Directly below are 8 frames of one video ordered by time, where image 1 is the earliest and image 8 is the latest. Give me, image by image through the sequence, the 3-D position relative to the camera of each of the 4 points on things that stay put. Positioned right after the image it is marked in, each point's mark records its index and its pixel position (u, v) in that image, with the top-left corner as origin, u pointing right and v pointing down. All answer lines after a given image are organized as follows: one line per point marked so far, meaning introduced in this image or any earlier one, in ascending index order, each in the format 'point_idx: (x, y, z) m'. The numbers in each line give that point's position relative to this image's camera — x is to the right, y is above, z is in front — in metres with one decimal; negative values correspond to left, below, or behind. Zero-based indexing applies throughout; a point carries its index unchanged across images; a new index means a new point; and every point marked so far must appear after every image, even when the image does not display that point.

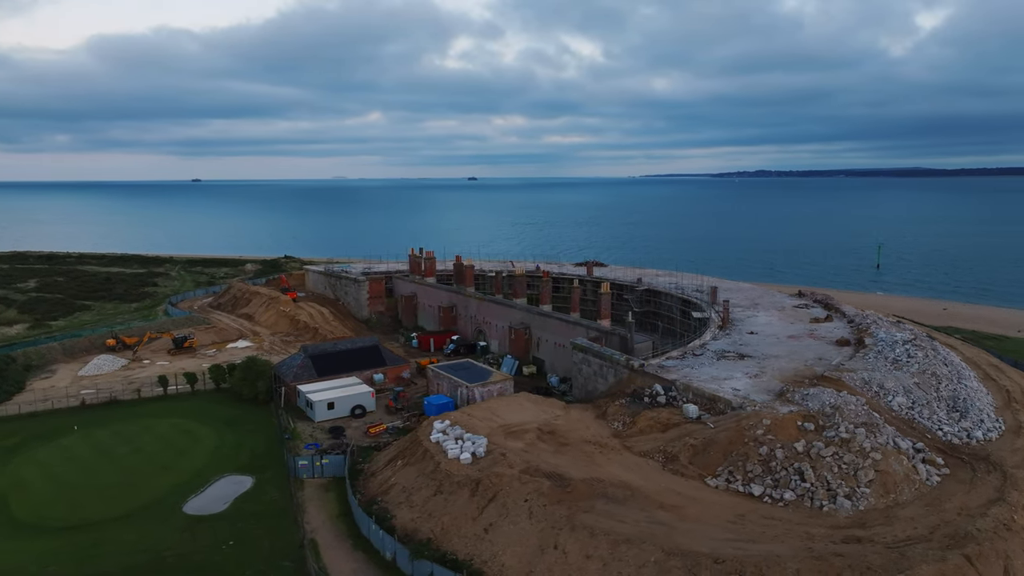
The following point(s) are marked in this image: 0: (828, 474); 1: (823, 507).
0: (+8.2, -4.8, +18.4) m
1: (+7.8, -5.4, +17.7) m
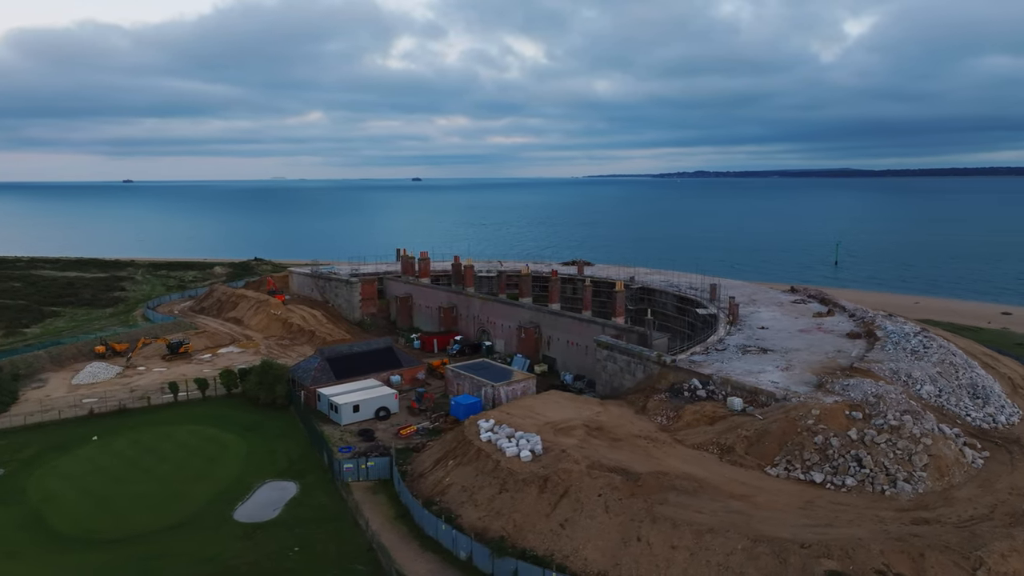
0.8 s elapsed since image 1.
0: (+10.1, -4.7, +19.3) m
1: (+9.7, -5.3, +18.5) m
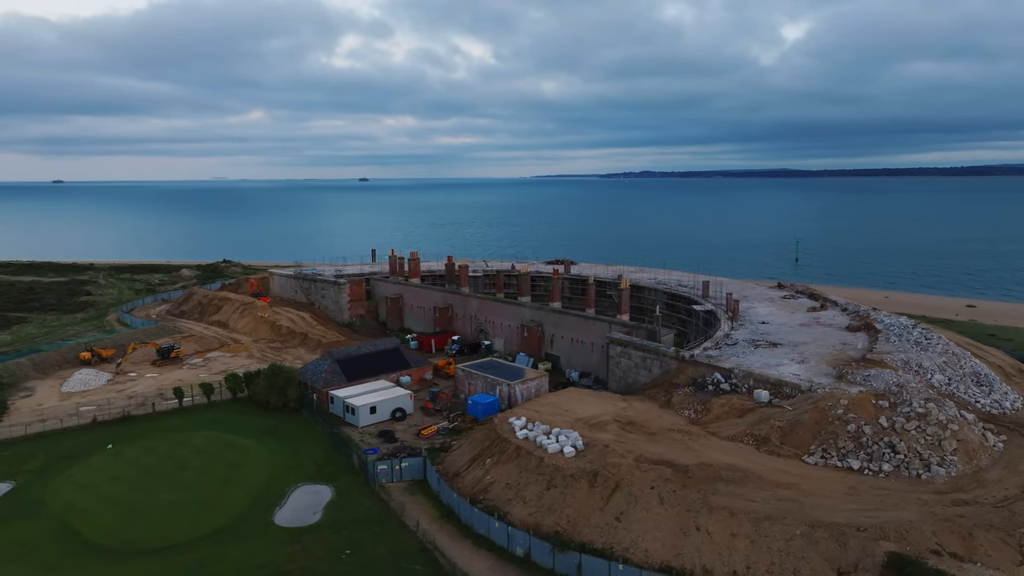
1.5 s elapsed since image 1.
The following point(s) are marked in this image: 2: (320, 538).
0: (+11.5, -4.5, +20.2) m
1: (+11.2, -5.1, +19.4) m
2: (-5.3, -7.0, +19.9) m
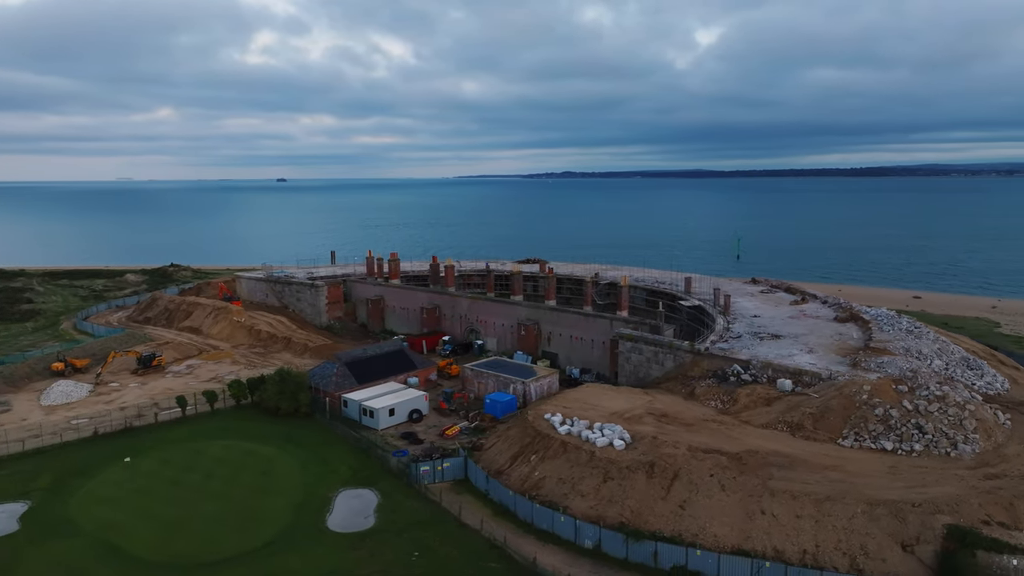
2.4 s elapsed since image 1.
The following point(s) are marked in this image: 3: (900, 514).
0: (+13.2, -4.2, +21.8) m
1: (+12.9, -4.9, +20.9) m
2: (-3.6, -7.0, +19.7) m
3: (+9.8, -5.7, +18.0) m
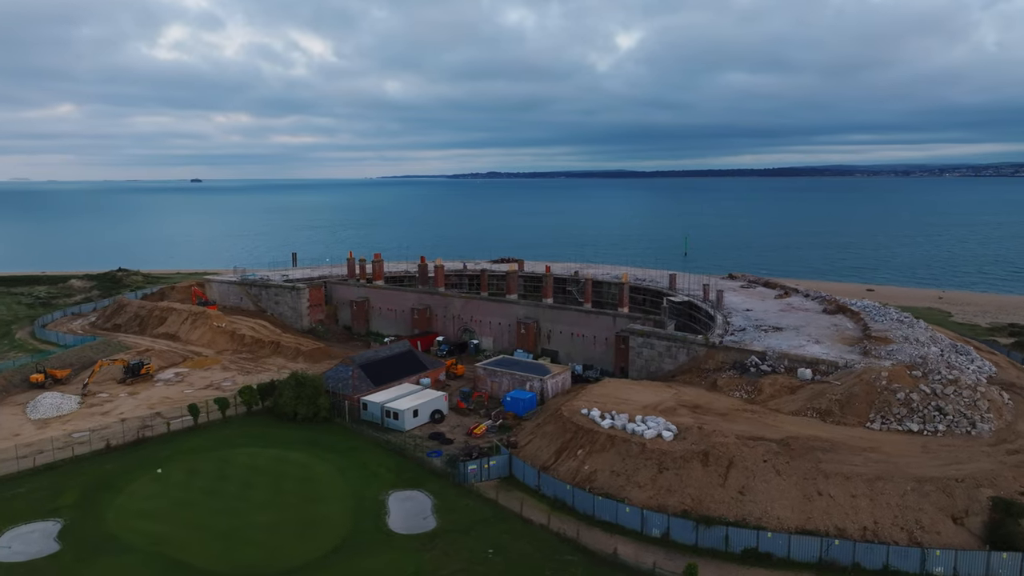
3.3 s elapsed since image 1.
0: (+14.7, -3.9, +23.5) m
1: (+14.6, -4.6, +22.6) m
2: (-1.6, -7.0, +19.6) m
3: (+11.8, -5.5, +19.4) m
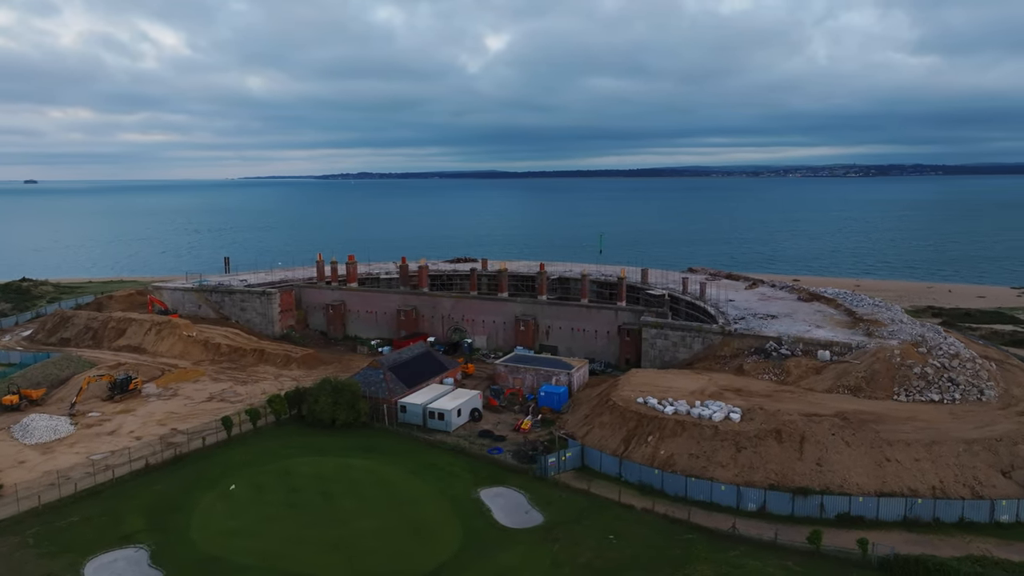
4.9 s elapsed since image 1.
0: (+17.0, -3.4, +26.7) m
1: (+17.0, -4.0, +25.8) m
2: (+1.6, -6.8, +20.1) m
3: (+14.9, -5.0, +22.1) m
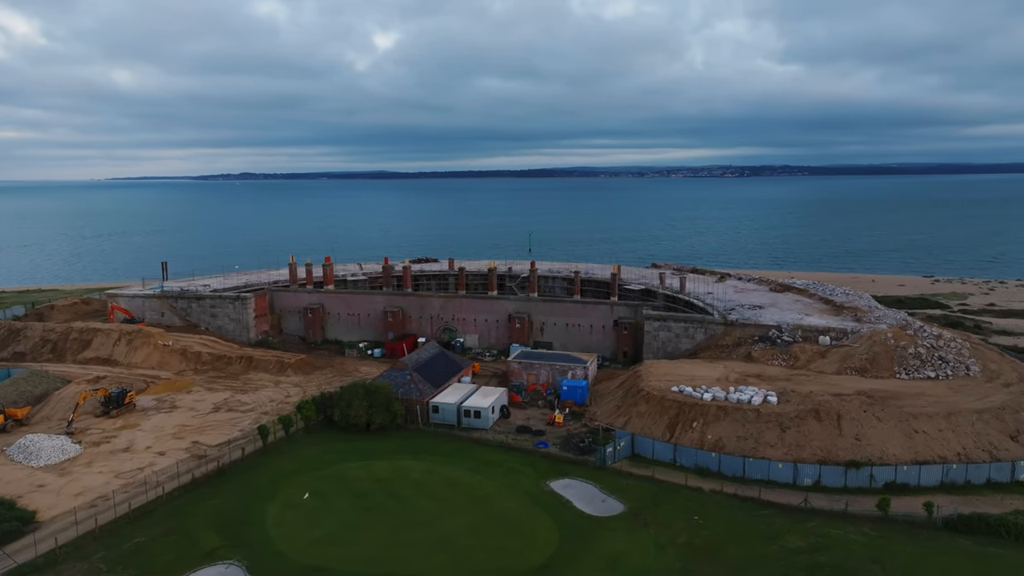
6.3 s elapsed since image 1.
0: (+18.3, -2.8, +29.6) m
1: (+18.5, -3.5, +28.8) m
2: (+4.2, -6.7, +20.9) m
3: (+17.0, -4.5, +24.8) m
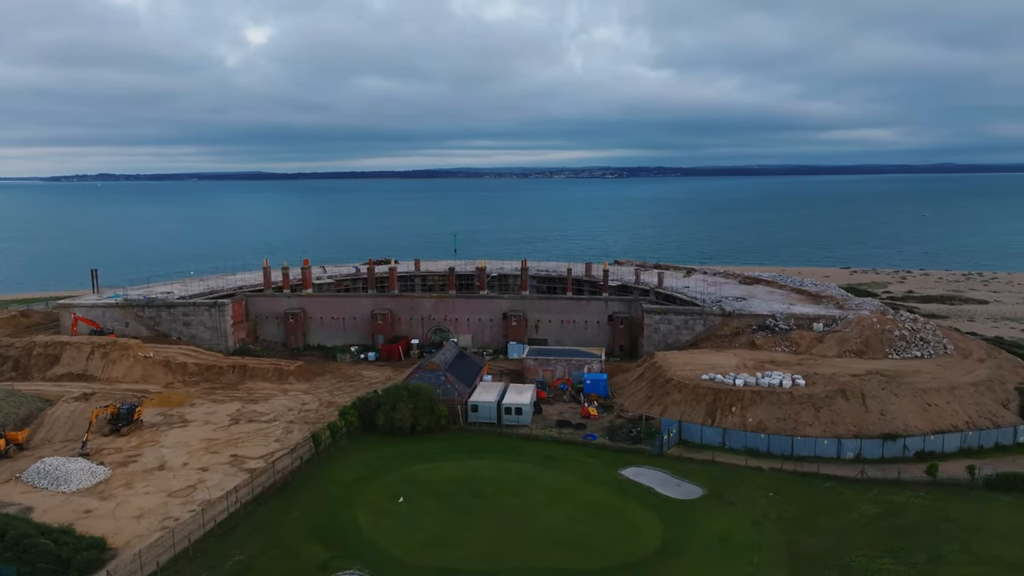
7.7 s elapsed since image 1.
0: (+19.4, -2.3, +33.0) m
1: (+19.7, -2.9, +32.2) m
2: (+6.9, -6.4, +22.1) m
3: (+18.8, -3.9, +28.0) m
